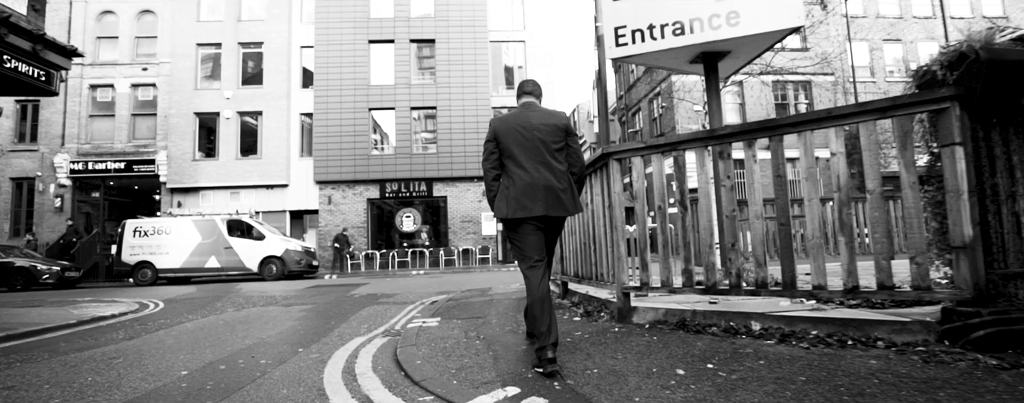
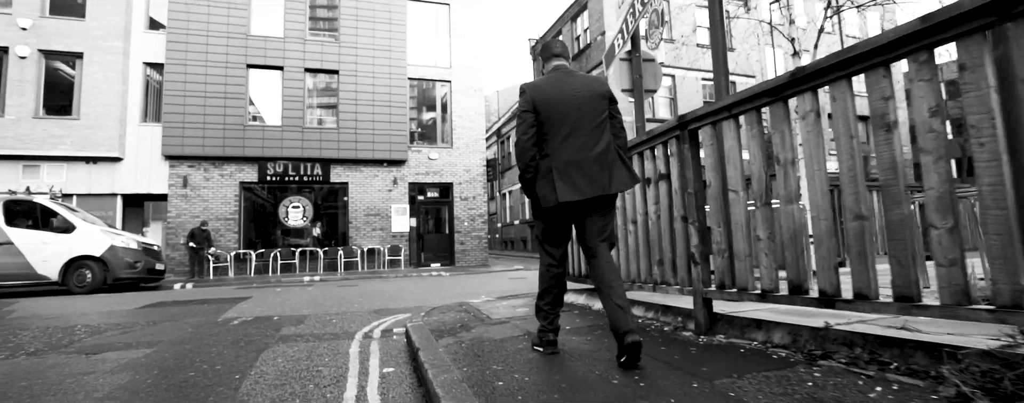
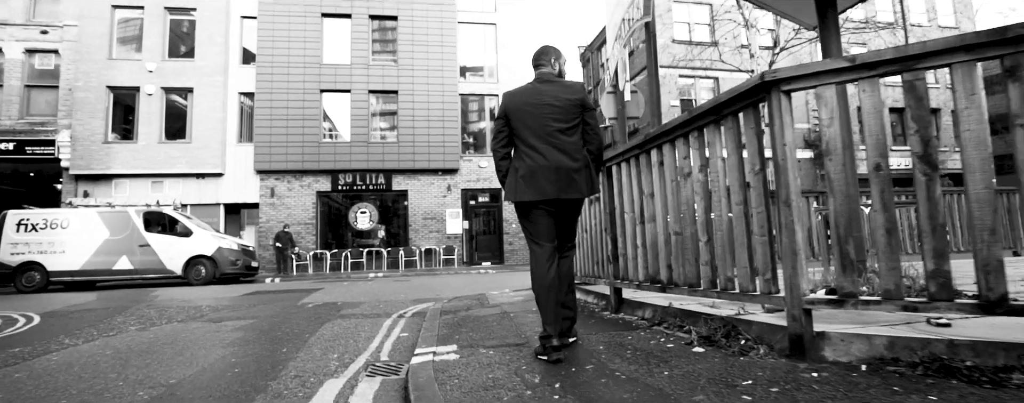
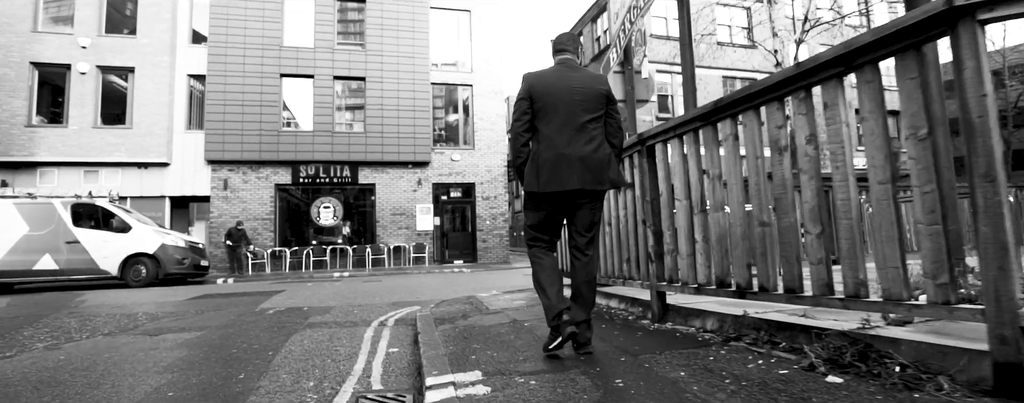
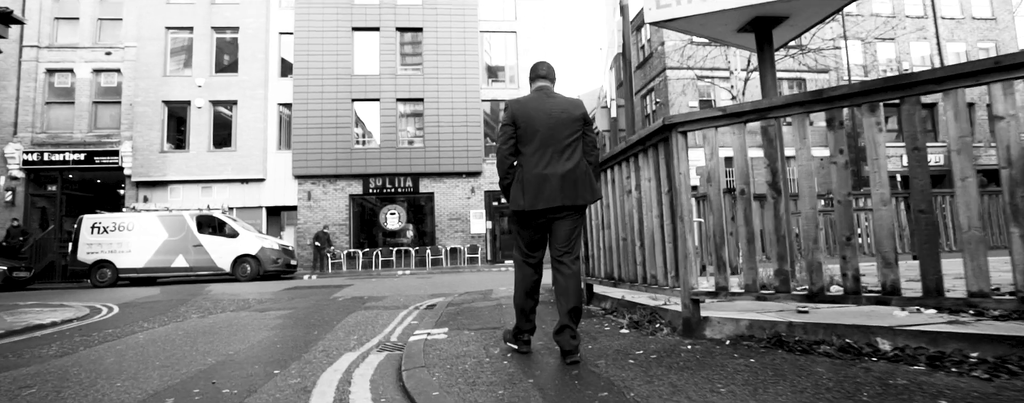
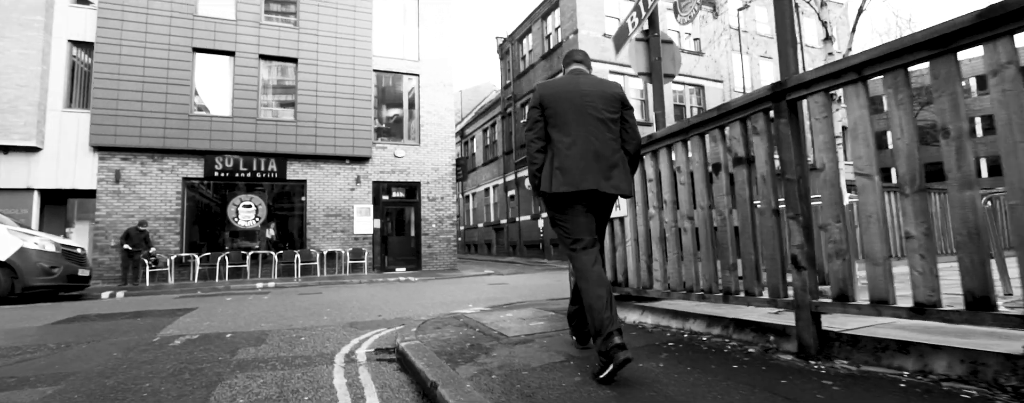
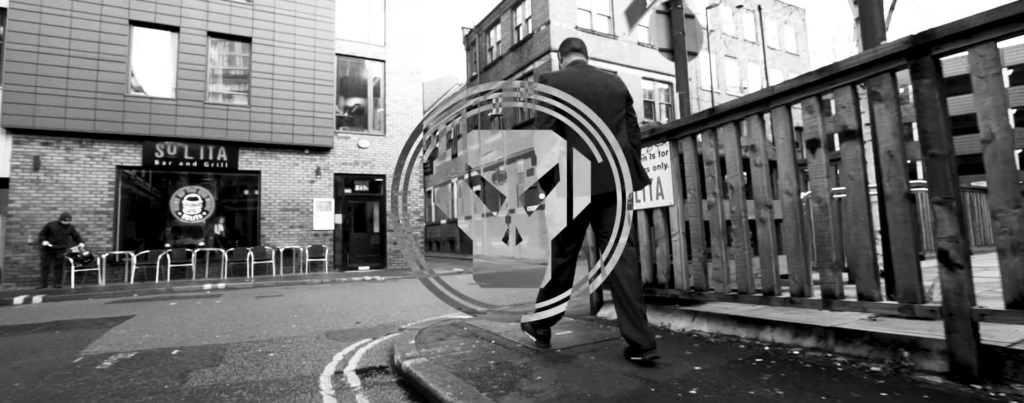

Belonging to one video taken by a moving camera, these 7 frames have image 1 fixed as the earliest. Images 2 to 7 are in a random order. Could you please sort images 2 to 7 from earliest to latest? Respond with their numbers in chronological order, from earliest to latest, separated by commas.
5, 3, 4, 2, 6, 7
